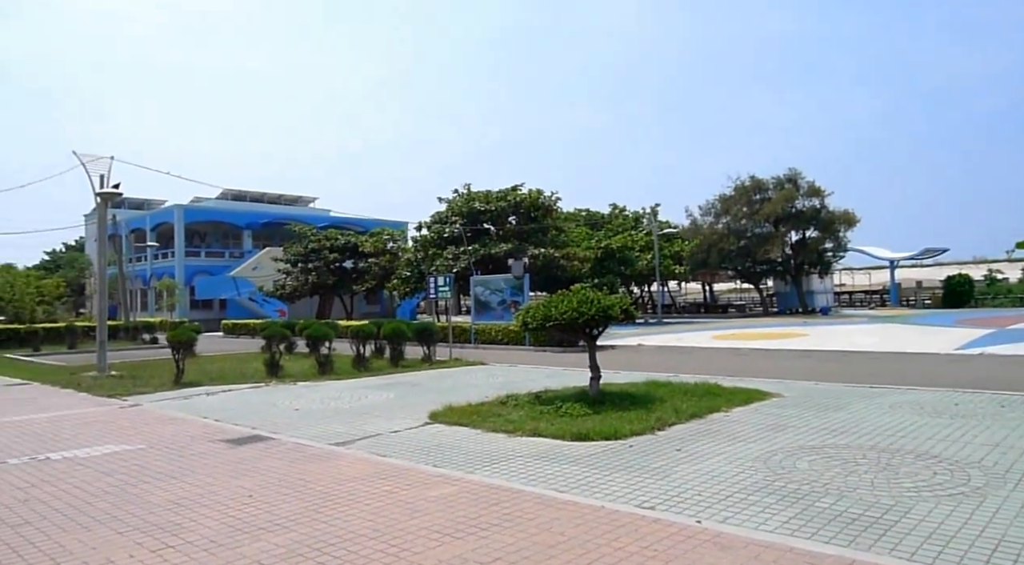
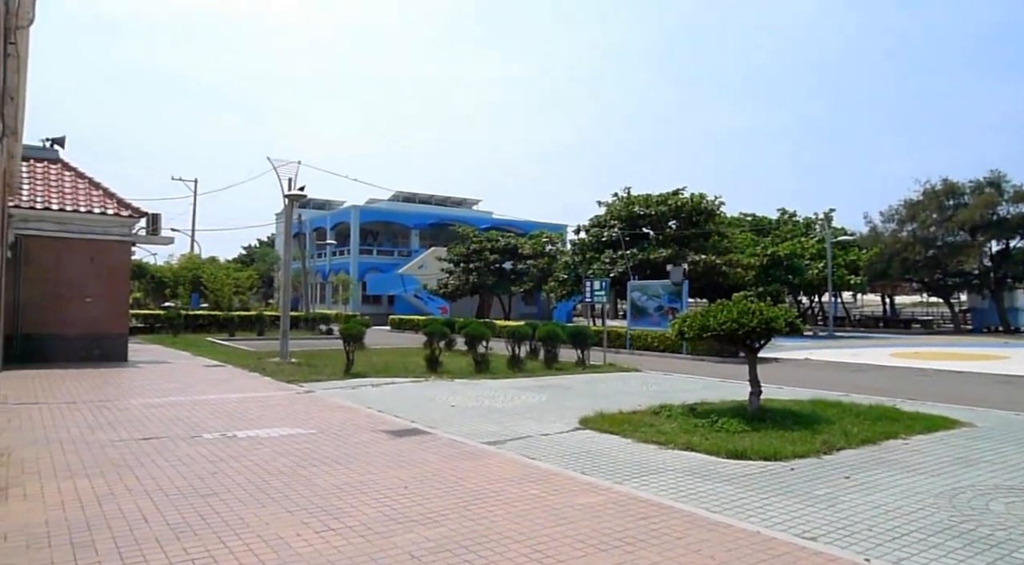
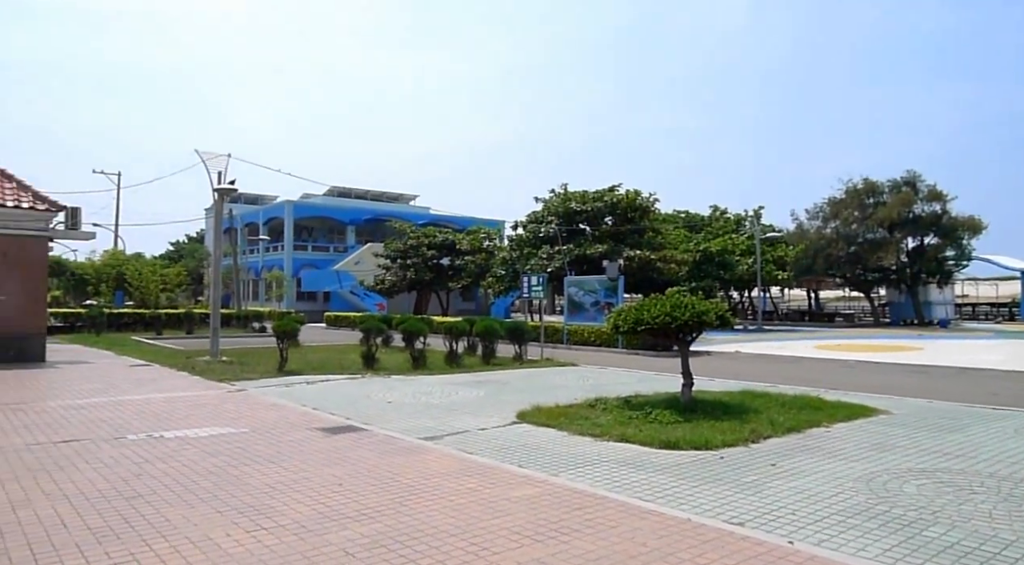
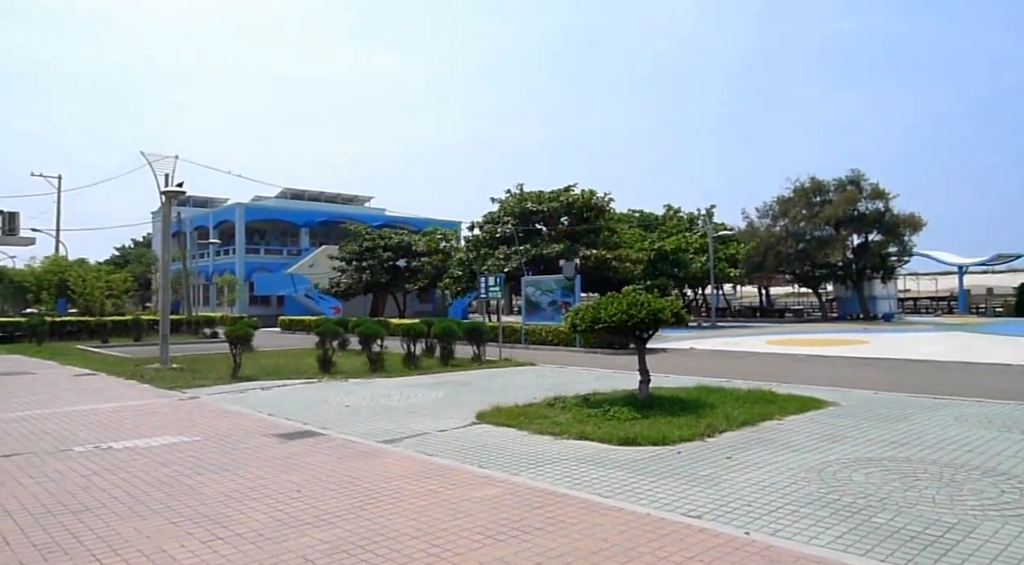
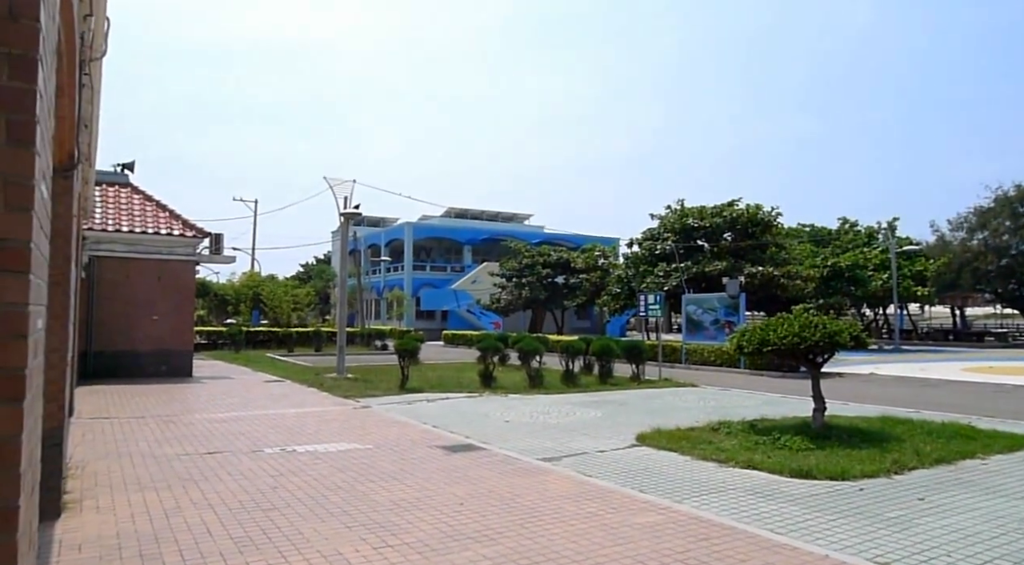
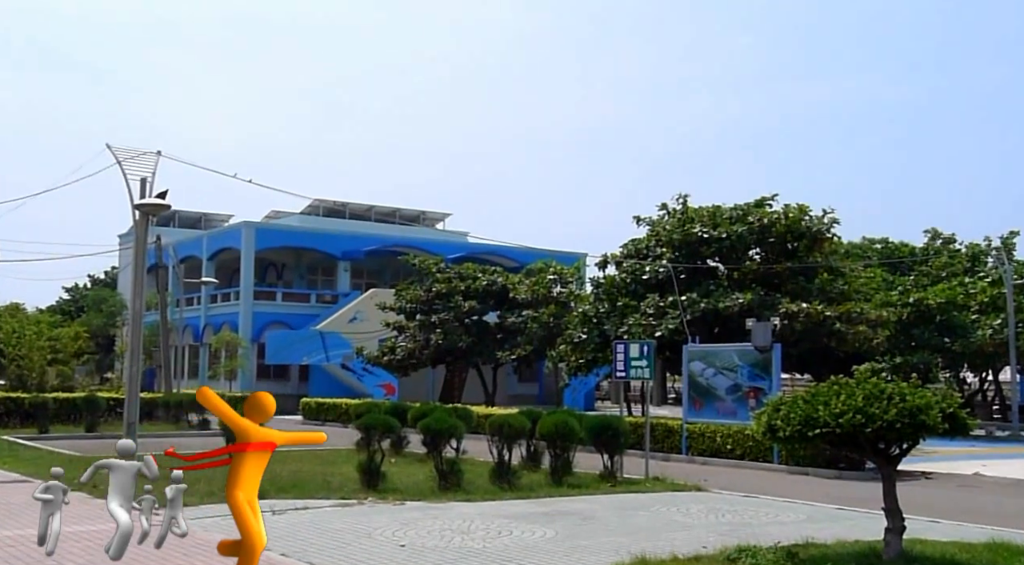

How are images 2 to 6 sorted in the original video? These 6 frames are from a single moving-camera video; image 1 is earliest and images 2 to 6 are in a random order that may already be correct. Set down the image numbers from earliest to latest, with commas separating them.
4, 3, 2, 5, 6
